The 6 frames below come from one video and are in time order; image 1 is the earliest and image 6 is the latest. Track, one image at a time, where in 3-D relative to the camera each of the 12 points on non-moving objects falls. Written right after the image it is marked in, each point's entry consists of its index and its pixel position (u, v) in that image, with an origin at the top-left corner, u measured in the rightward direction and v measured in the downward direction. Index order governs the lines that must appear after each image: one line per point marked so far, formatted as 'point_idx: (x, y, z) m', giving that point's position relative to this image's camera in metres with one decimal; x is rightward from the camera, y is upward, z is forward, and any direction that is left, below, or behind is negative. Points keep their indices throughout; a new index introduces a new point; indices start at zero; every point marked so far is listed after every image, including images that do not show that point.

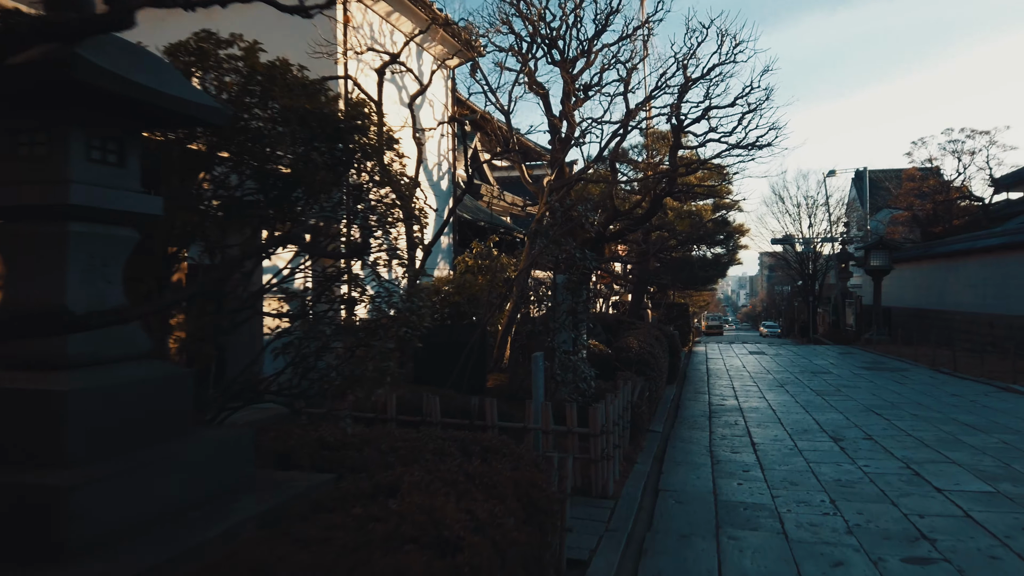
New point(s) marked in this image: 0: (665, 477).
0: (+1.4, -1.8, +7.0) m
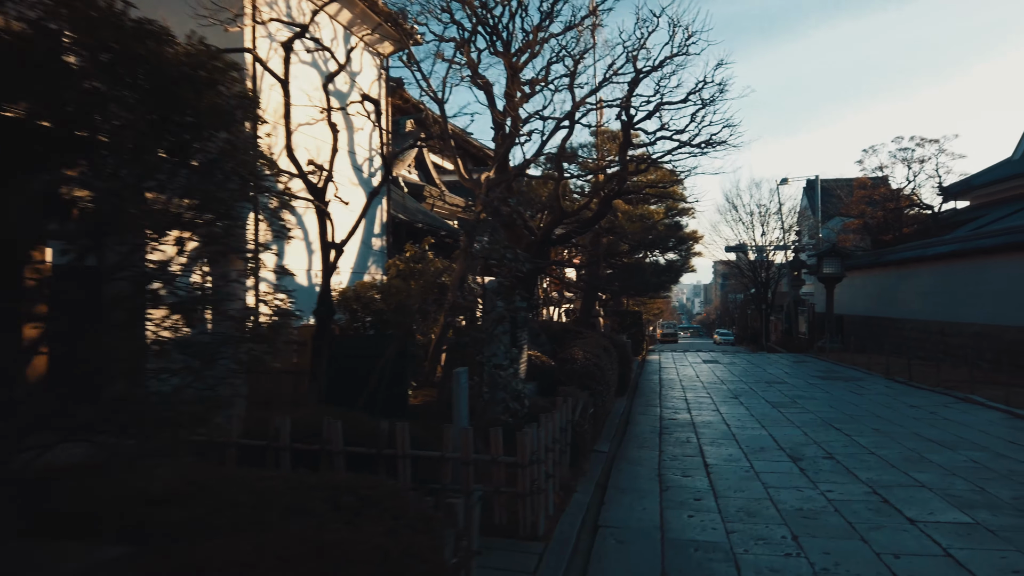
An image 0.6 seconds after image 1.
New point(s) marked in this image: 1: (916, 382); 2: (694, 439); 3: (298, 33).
0: (+0.8, -1.8, +6.2) m
1: (+8.6, -2.0, +16.0) m
2: (+2.3, -1.9, +9.6) m
3: (-2.0, +2.3, +6.9) m
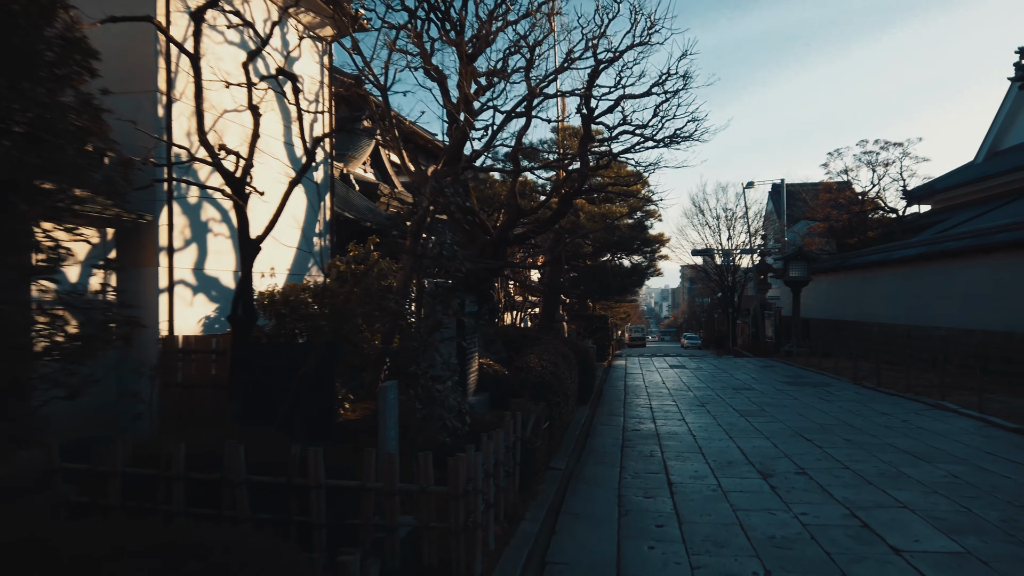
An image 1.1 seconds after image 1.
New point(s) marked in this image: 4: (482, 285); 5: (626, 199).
0: (+0.3, -1.8, +5.5) m
1: (+7.8, -2.1, +15.6) m
2: (+1.7, -2.0, +8.9) m
3: (-2.4, +2.3, +6.2) m
4: (-0.4, 0.0, +10.8) m
5: (+1.9, +1.5, +12.6) m
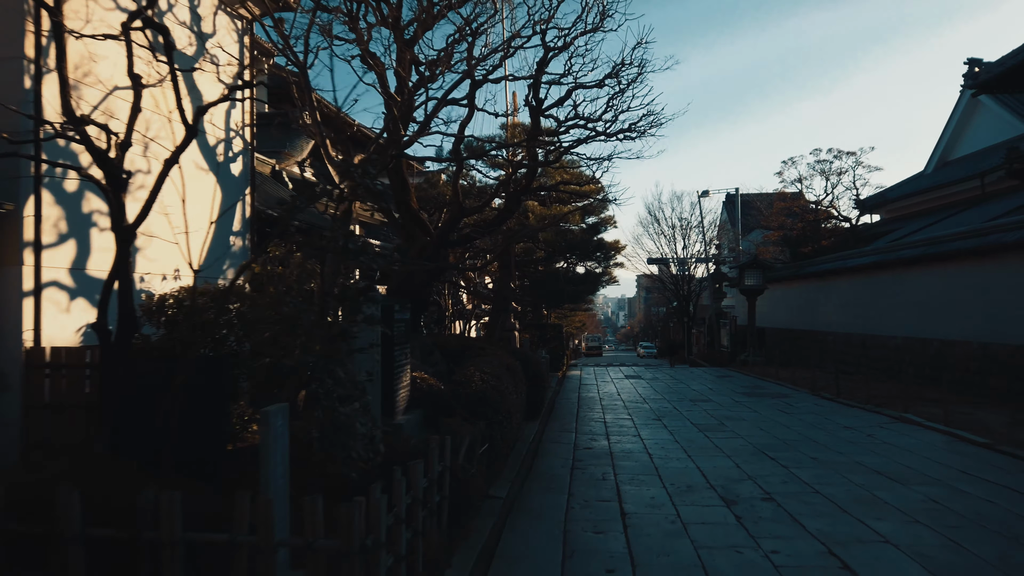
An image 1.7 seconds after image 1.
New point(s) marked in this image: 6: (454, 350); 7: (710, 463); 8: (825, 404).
0: (-0.1, -1.8, +4.6) m
1: (+6.7, -2.2, +15.2) m
2: (+1.1, -2.0, +8.1) m
3: (-2.9, +2.3, +5.2) m
4: (-1.2, 0.0, +9.8) m
5: (+1.1, +1.4, +11.8) m
6: (-0.8, -0.8, +9.8) m
7: (+2.2, -2.0, +8.5) m
8: (+6.0, -2.2, +14.4) m
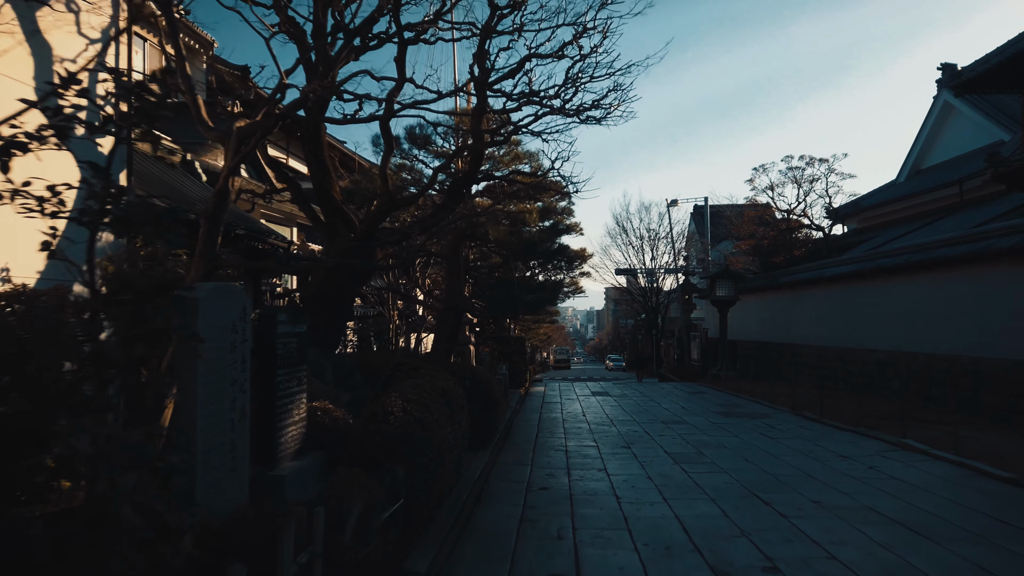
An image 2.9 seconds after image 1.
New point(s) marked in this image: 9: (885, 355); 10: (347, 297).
0: (-0.6, -1.8, +2.9) m
1: (+5.8, -2.4, +13.7) m
2: (+0.5, -2.1, +6.5) m
3: (-3.4, +2.3, +3.4) m
4: (-1.8, -0.1, +8.1) m
5: (+0.3, +1.3, +10.3) m
6: (-1.4, -0.9, +8.1) m
7: (+1.7, -2.0, +6.9) m
8: (+5.2, -2.4, +12.9) m
9: (+9.7, -1.8, +19.5) m
10: (-1.8, -0.1, +8.2) m
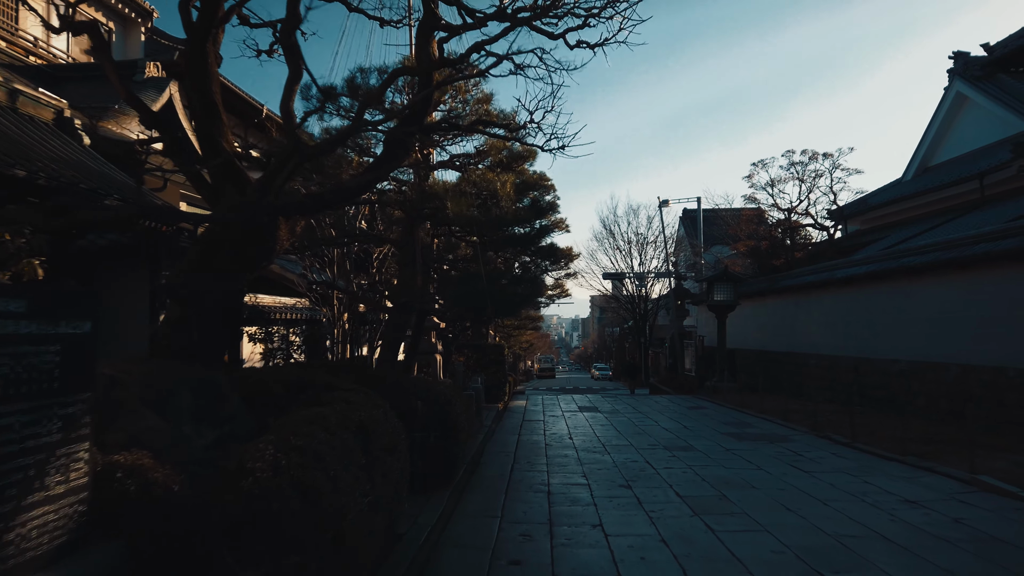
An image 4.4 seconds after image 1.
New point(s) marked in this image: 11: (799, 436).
0: (-0.8, -1.7, +0.5) m
1: (+5.4, -2.4, +11.4) m
2: (+0.2, -2.0, +4.1) m
3: (-3.6, +2.5, +1.0) m
4: (-2.2, 0.0, +5.7) m
5: (0.0, +1.4, +7.9) m
6: (-1.7, -0.8, +5.7) m
7: (+1.4, -1.9, +4.5) m
8: (+4.8, -2.3, +10.6) m
9: (+9.2, -1.8, +17.3) m
10: (-2.1, 0.0, +5.7) m
11: (+4.9, -2.5, +12.8) m
